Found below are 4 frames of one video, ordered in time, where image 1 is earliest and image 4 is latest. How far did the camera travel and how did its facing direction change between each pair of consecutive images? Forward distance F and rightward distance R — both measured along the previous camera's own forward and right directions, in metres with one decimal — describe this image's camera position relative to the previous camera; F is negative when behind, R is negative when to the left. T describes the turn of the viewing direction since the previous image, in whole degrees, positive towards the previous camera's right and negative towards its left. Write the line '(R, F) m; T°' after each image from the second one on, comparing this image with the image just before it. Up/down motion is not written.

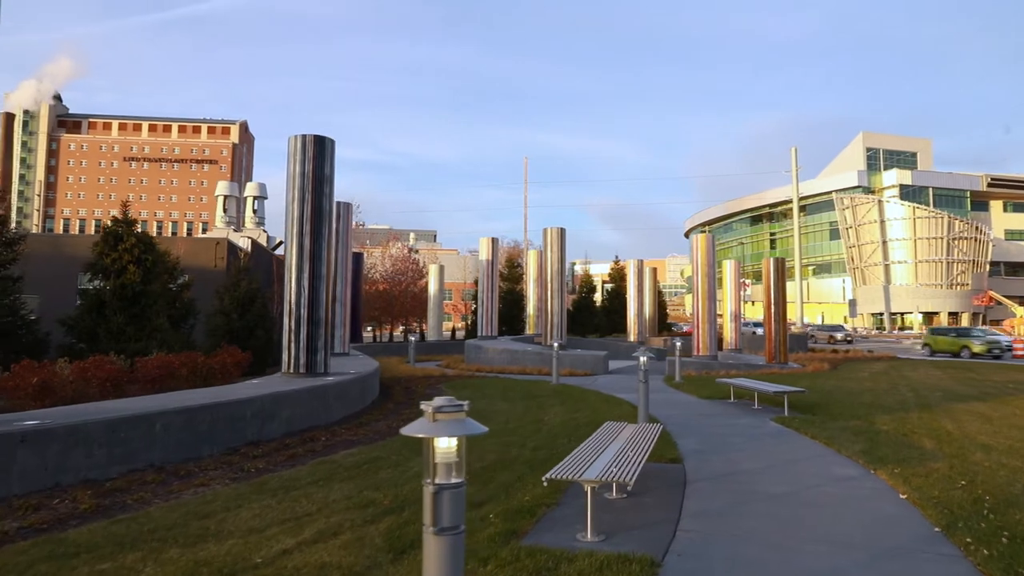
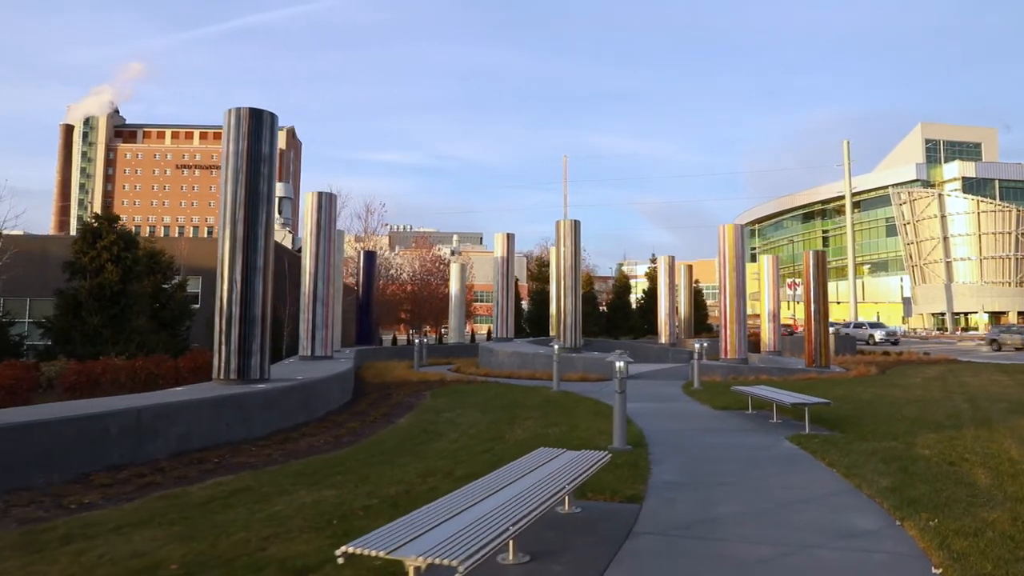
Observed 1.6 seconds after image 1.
(+1.3, +2.0) m; -4°
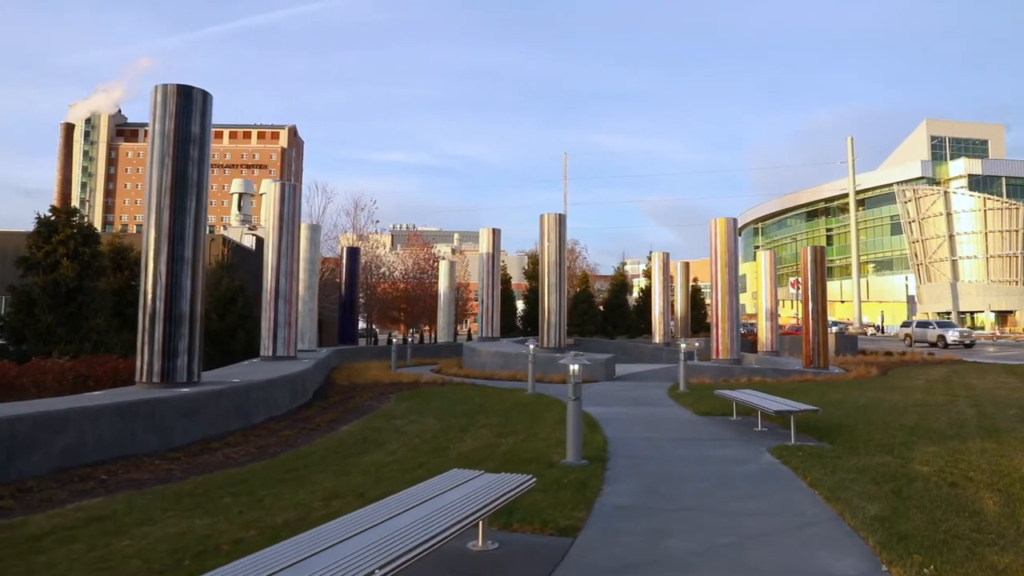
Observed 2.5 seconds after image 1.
(+0.7, +1.1) m; 0°
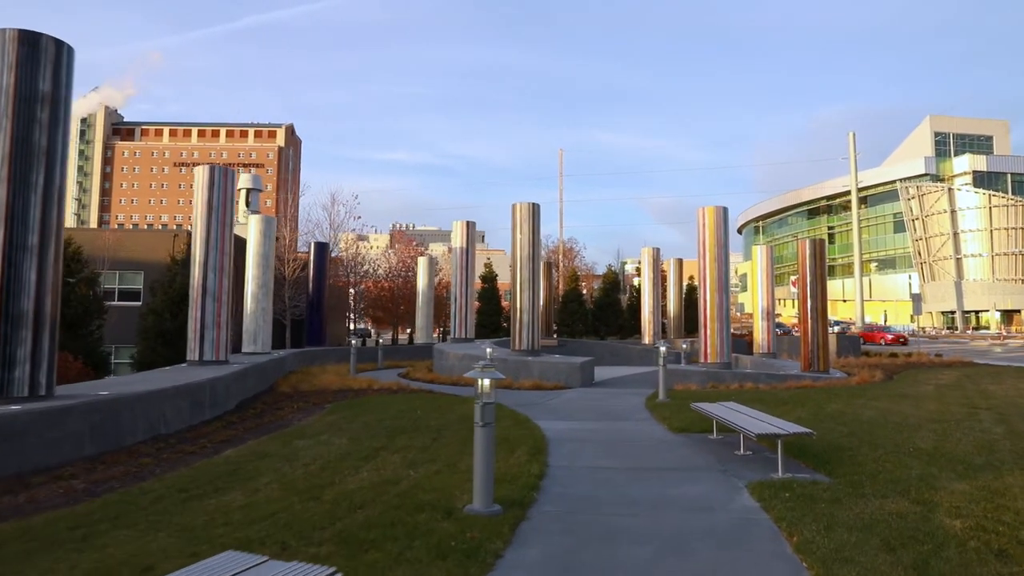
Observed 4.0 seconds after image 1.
(+0.9, +1.9) m; 0°
